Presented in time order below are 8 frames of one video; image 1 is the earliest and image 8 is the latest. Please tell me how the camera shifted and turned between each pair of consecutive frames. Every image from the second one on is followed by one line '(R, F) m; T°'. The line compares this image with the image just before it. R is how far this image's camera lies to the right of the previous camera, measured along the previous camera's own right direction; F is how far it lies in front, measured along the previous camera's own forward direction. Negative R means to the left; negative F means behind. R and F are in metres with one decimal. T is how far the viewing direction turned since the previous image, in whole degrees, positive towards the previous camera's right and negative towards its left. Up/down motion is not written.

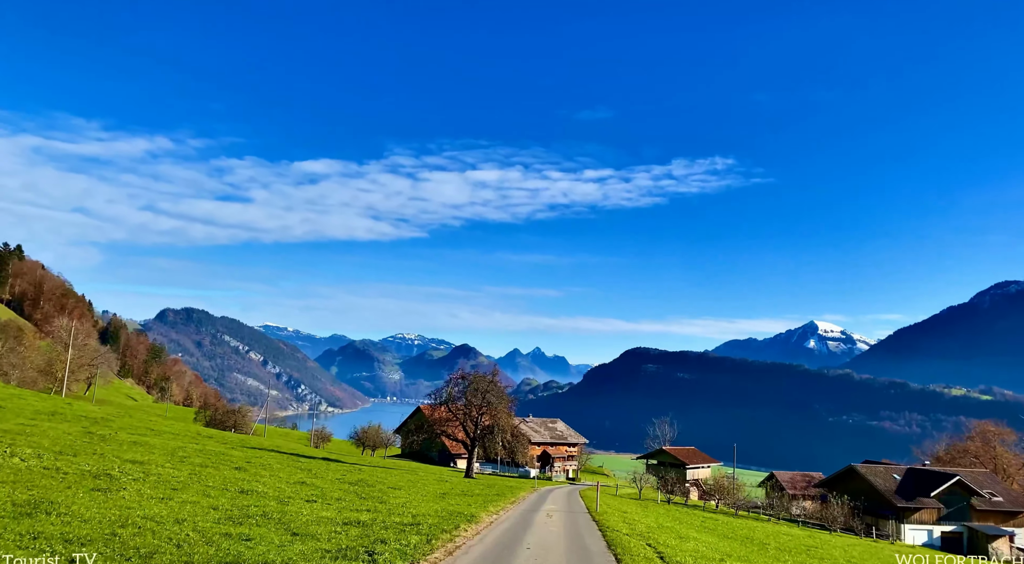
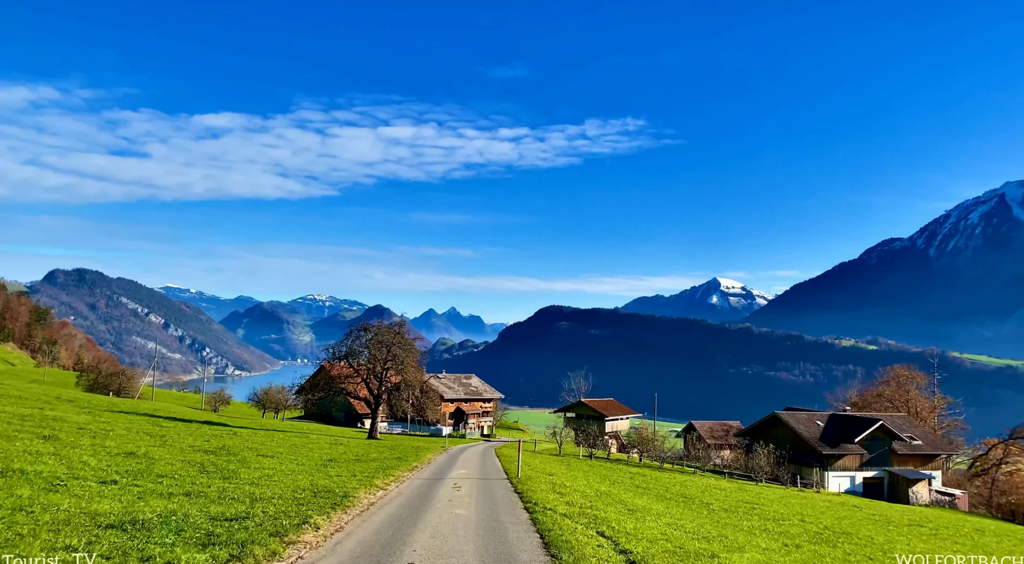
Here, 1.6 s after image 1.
(+0.5, +6.2) m; +6°
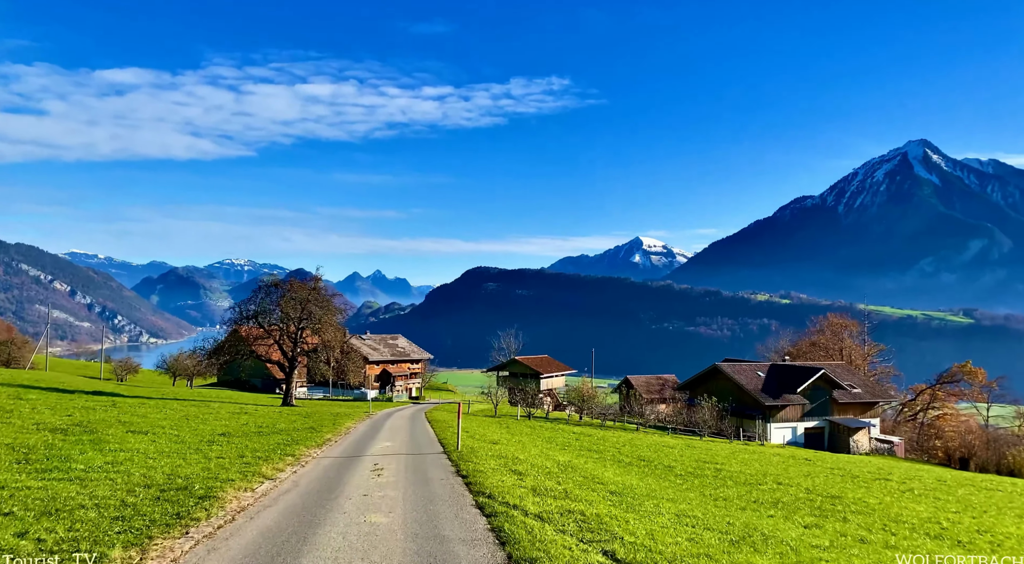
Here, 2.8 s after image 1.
(-0.2, +5.0) m; +5°
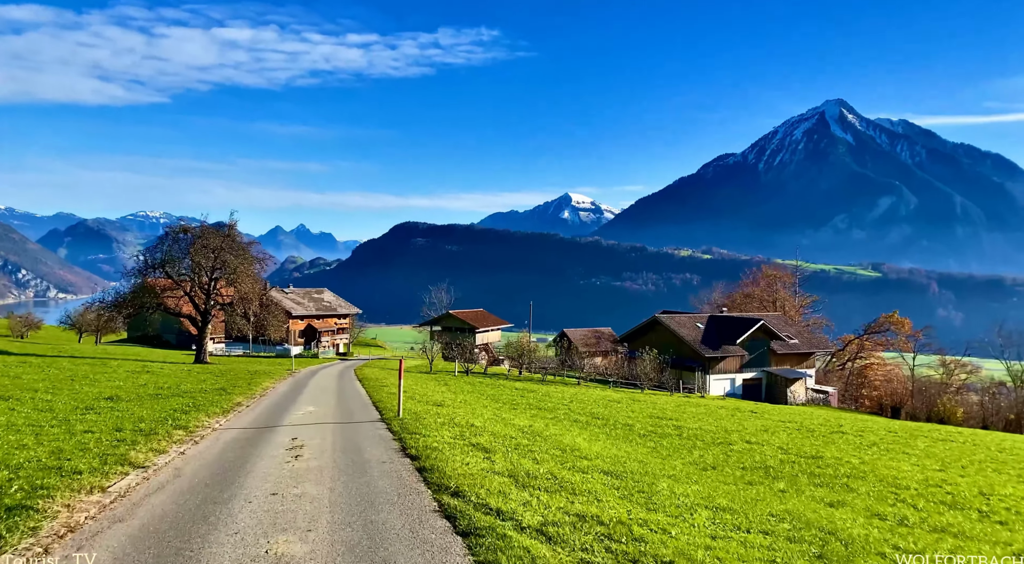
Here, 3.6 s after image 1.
(-0.5, +3.4) m; +5°
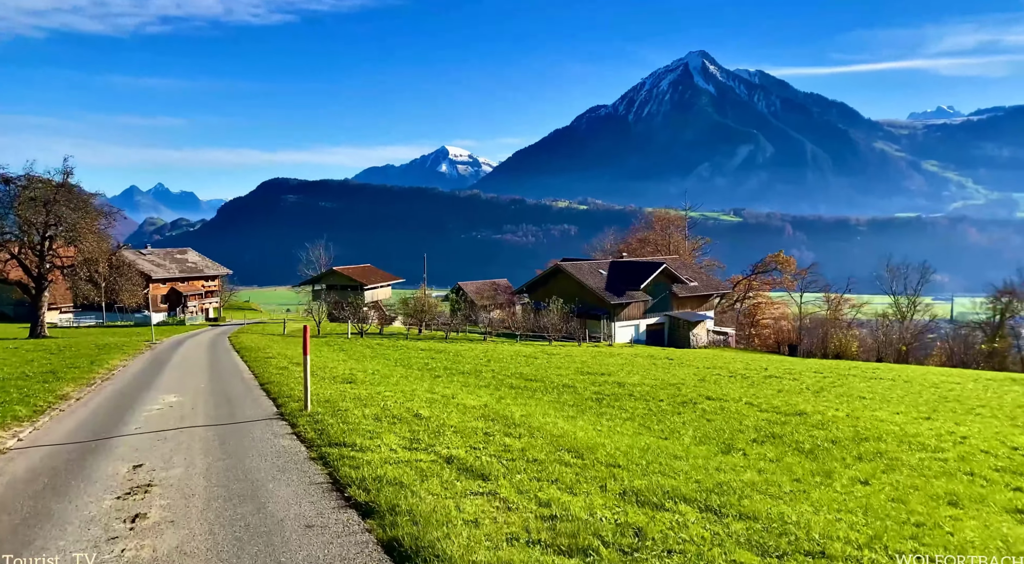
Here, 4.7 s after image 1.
(-1.0, +4.7) m; +9°
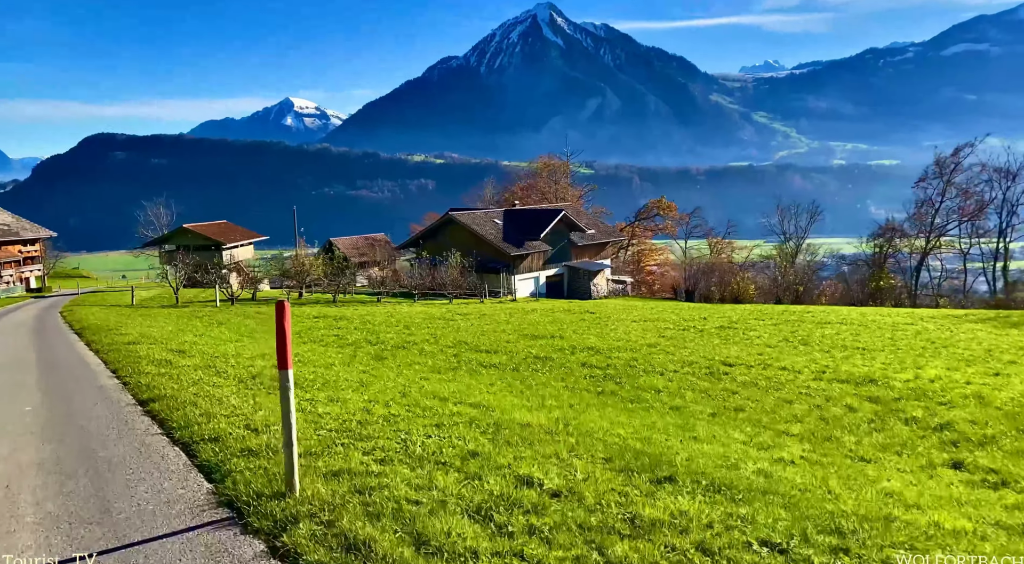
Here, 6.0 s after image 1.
(-2.3, +5.9) m; +10°
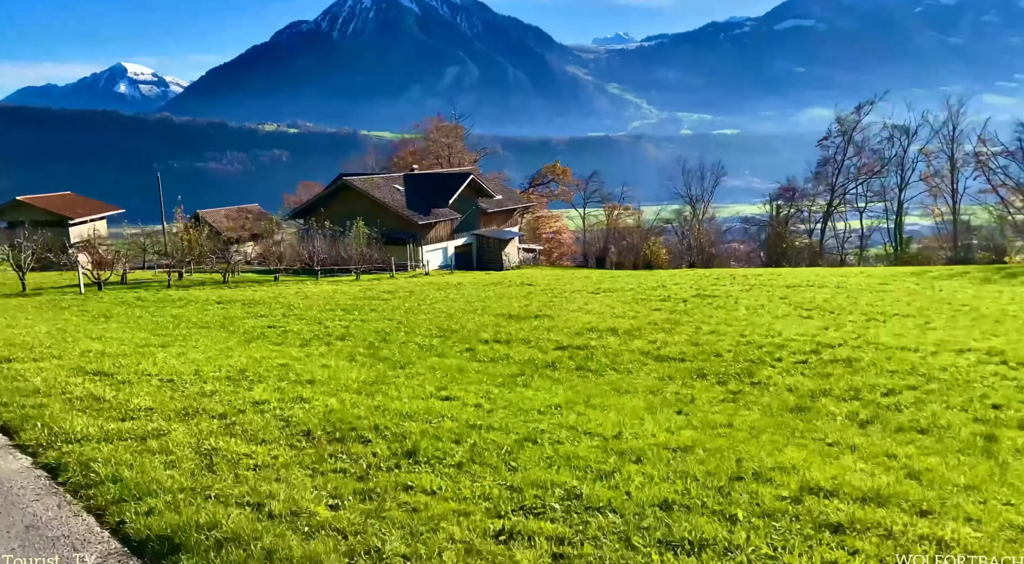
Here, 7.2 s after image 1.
(-3.1, +5.1) m; +10°
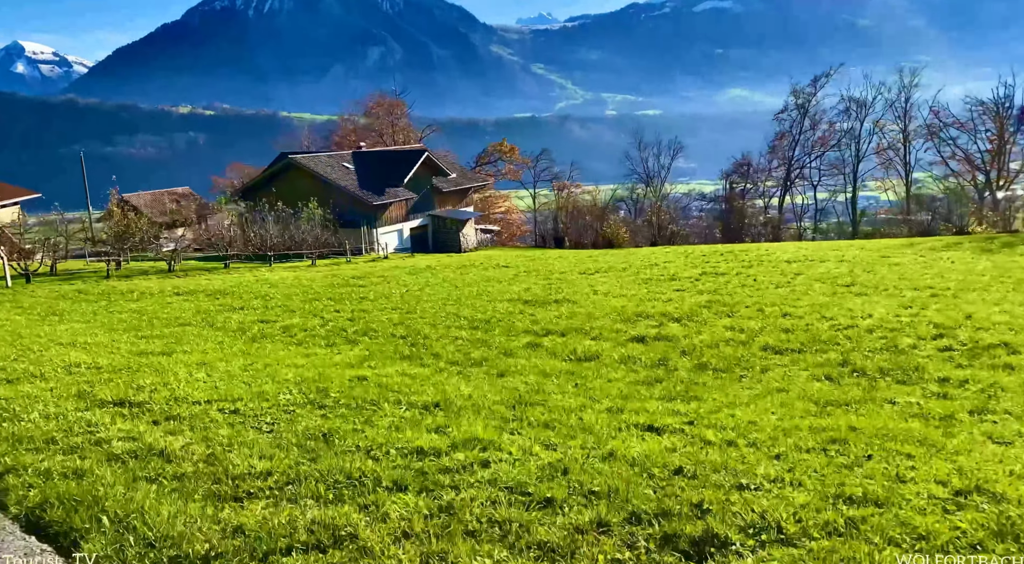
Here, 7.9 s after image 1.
(-2.3, +2.6) m; +5°
